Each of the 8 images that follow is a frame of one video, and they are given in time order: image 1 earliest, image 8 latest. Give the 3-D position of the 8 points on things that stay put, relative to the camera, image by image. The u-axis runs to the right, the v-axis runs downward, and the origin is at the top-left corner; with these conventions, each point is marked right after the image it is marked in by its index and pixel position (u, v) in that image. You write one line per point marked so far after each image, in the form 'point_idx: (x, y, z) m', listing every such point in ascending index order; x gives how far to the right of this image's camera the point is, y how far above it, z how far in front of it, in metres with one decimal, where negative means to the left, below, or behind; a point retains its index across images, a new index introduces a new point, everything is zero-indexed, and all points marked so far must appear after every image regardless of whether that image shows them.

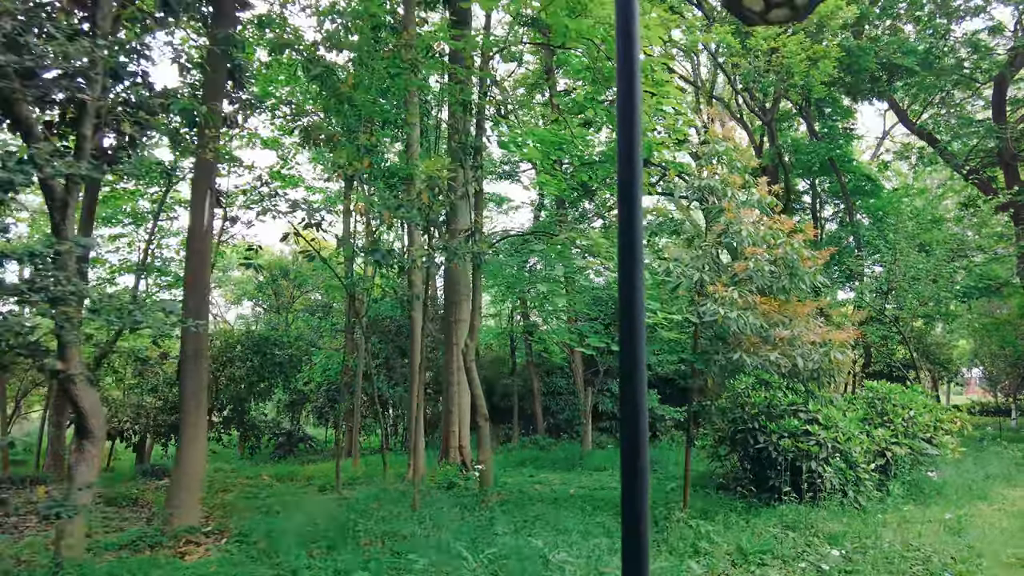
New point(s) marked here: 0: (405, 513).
0: (-1.0, -2.1, +6.1) m
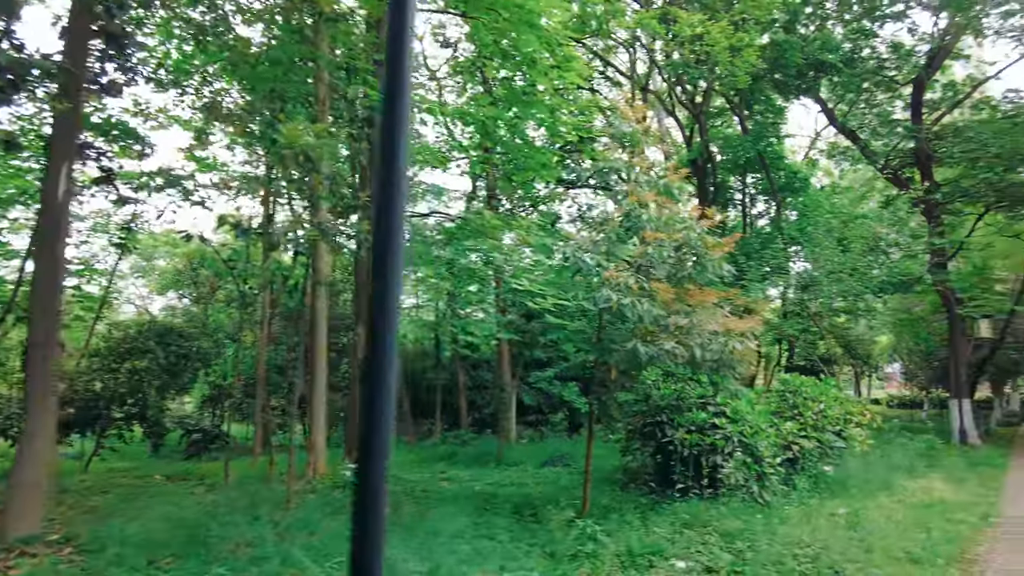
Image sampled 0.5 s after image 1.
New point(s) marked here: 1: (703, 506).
0: (-2.0, -1.9, +5.5) m
1: (+1.8, -2.0, +6.2) m
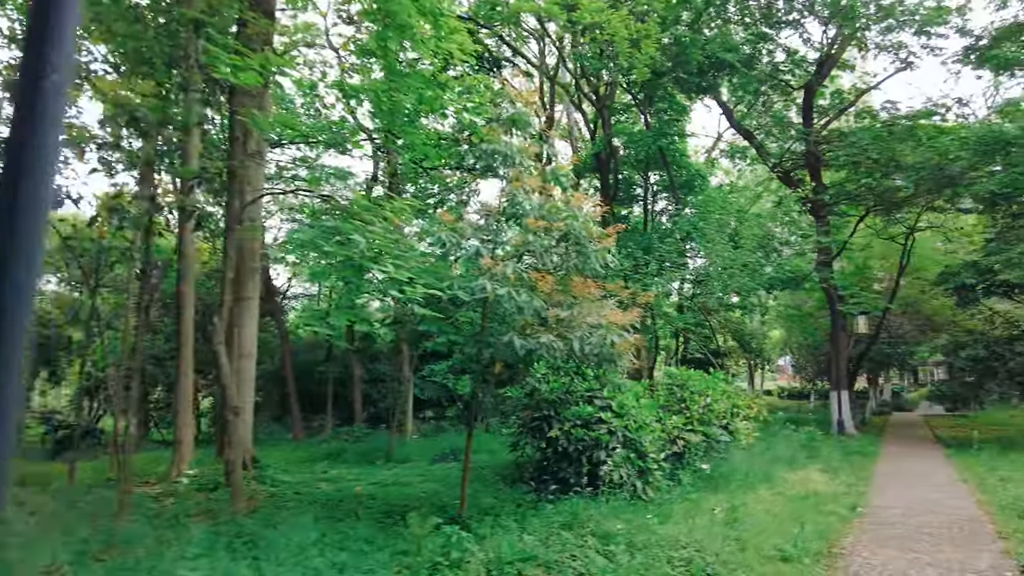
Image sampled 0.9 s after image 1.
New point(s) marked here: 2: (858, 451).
0: (-3.0, -1.8, +4.9) m
1: (+0.6, -2.0, +6.0) m
2: (+5.8, -2.7, +11.1) m
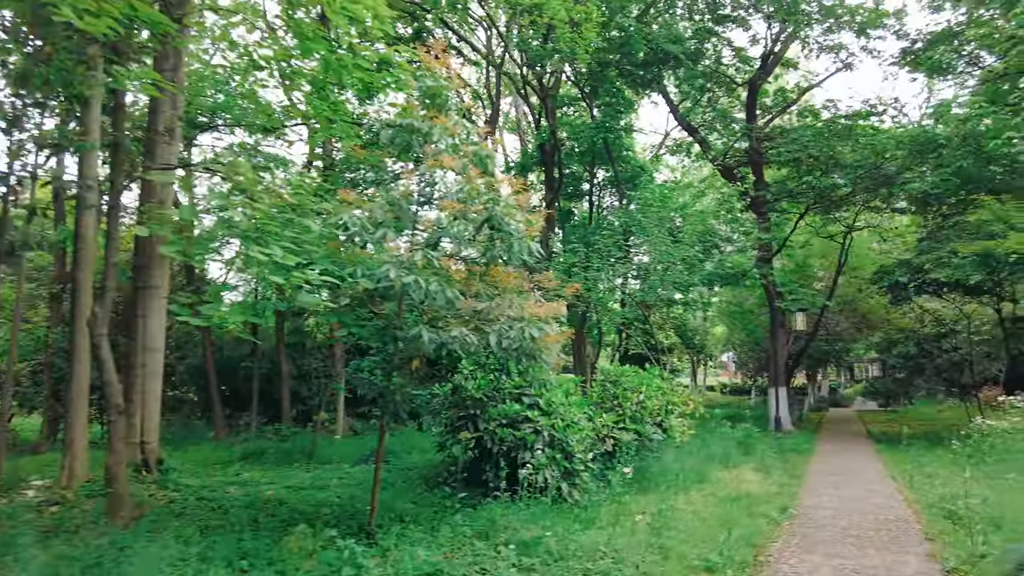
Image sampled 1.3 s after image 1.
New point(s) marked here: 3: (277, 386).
0: (-3.6, -1.7, +4.2) m
1: (-0.1, -1.9, +5.6) m
2: (+4.7, -2.7, +11.1) m
3: (-5.1, -2.1, +14.3) m
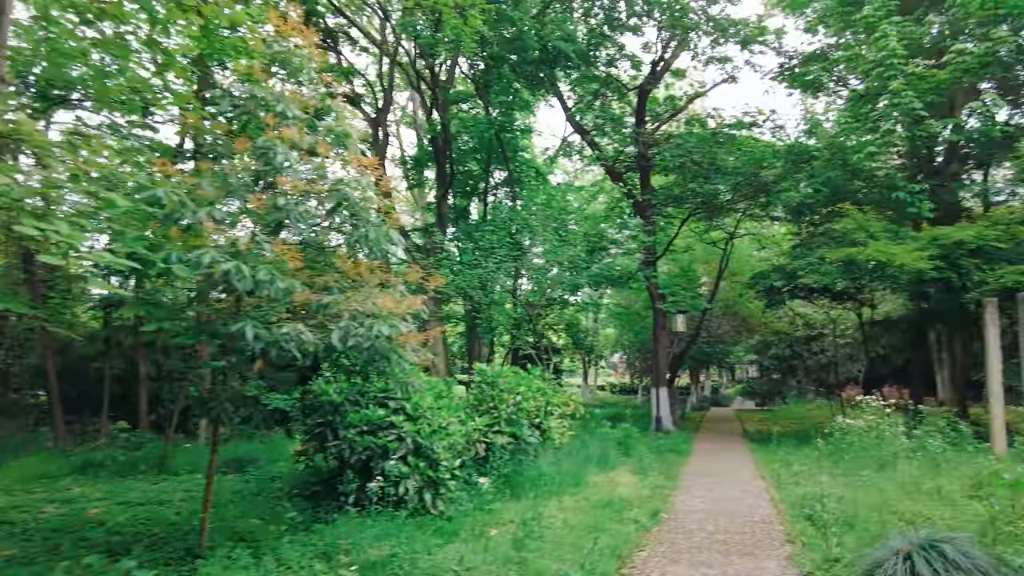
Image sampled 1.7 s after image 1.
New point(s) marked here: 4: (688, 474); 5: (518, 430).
0: (-4.5, -1.5, +3.2) m
1: (-1.2, -1.8, +5.1) m
2: (+2.7, -2.7, +11.2) m
3: (-7.4, -1.9, +12.9) m
4: (+2.4, -2.5, +9.1) m
5: (+0.1, -1.6, +7.5) m
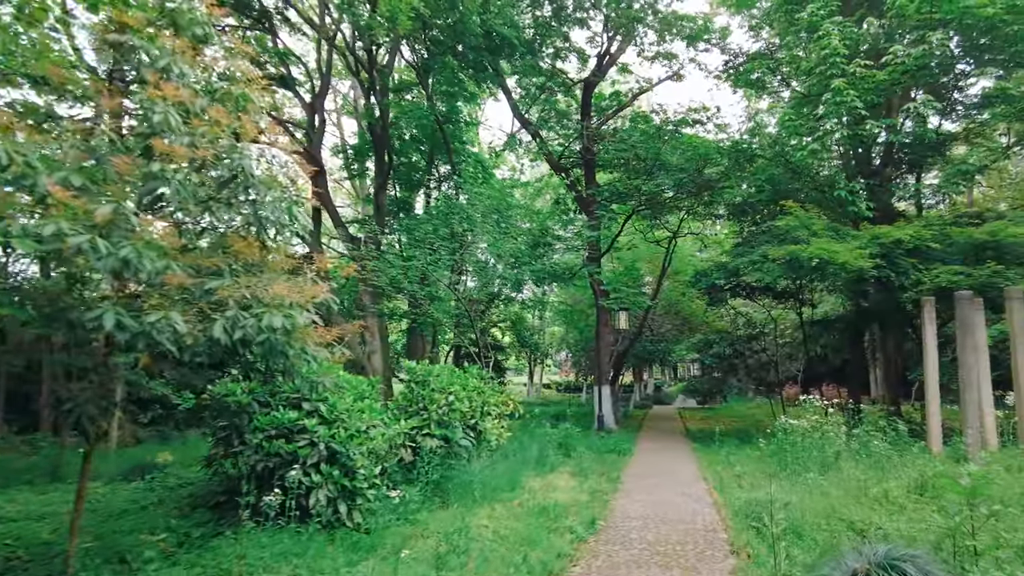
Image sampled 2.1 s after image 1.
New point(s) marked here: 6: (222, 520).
0: (-4.9, -1.4, +2.3) m
1: (-1.7, -1.7, +4.5) m
2: (+1.6, -2.6, +10.9) m
3: (-8.6, -1.8, +11.8) m
4: (+1.5, -2.5, +8.7) m
5: (-0.7, -1.5, +7.0) m
6: (-2.5, -2.0, +5.7) m
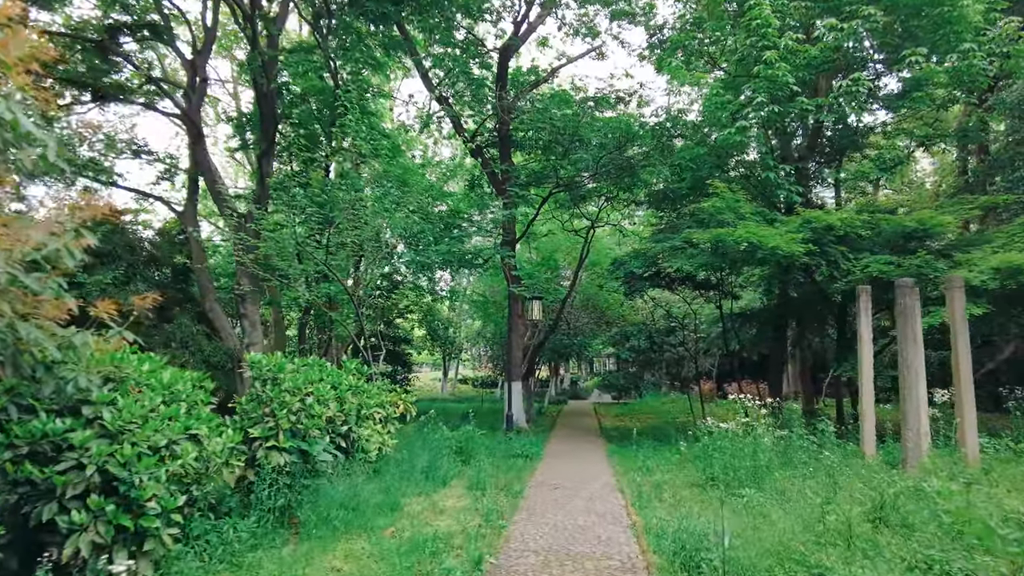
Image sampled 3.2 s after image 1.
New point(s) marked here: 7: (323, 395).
0: (-5.3, -1.1, +0.3) m
1: (-2.5, -1.5, +2.8) m
2: (+0.1, -2.4, +9.7) m
3: (-10.1, -1.3, +9.3) m
4: (+0.3, -2.3, +7.5) m
5: (-1.7, -1.3, +5.5) m
6: (-3.4, -1.7, +3.9) m
7: (-1.7, -0.9, +5.9) m
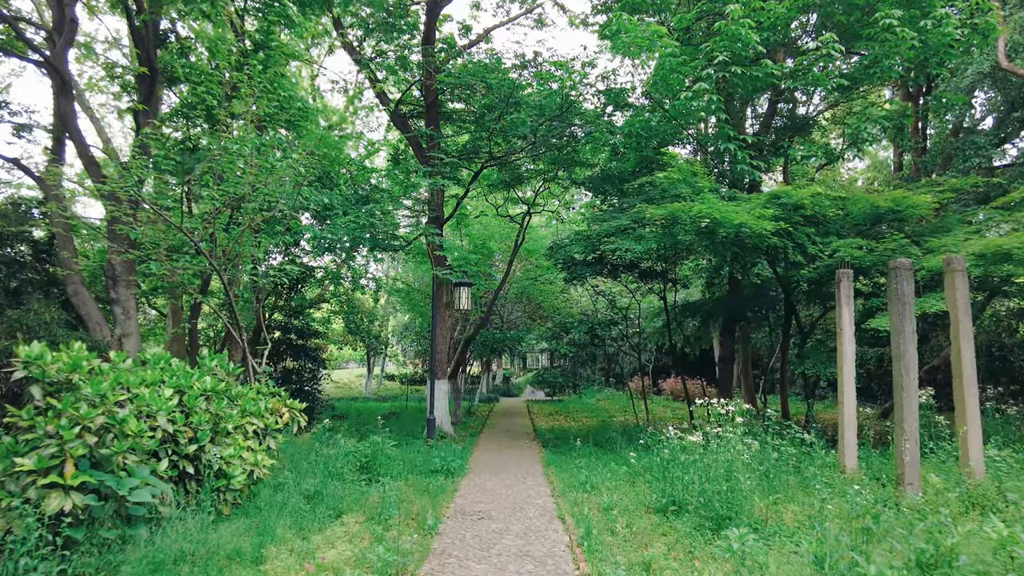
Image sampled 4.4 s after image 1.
0: (-5.3, -0.9, -1.7) m
1: (-2.8, -1.3, +1.0) m
2: (-0.9, -2.2, +8.1) m
3: (-11.0, -1.0, +6.7) m
4: (-0.5, -2.0, +5.9) m
5: (-2.3, -1.1, +3.8) m
6: (-3.8, -1.5, +2.0) m
7: (-2.3, -0.7, +4.1) m
